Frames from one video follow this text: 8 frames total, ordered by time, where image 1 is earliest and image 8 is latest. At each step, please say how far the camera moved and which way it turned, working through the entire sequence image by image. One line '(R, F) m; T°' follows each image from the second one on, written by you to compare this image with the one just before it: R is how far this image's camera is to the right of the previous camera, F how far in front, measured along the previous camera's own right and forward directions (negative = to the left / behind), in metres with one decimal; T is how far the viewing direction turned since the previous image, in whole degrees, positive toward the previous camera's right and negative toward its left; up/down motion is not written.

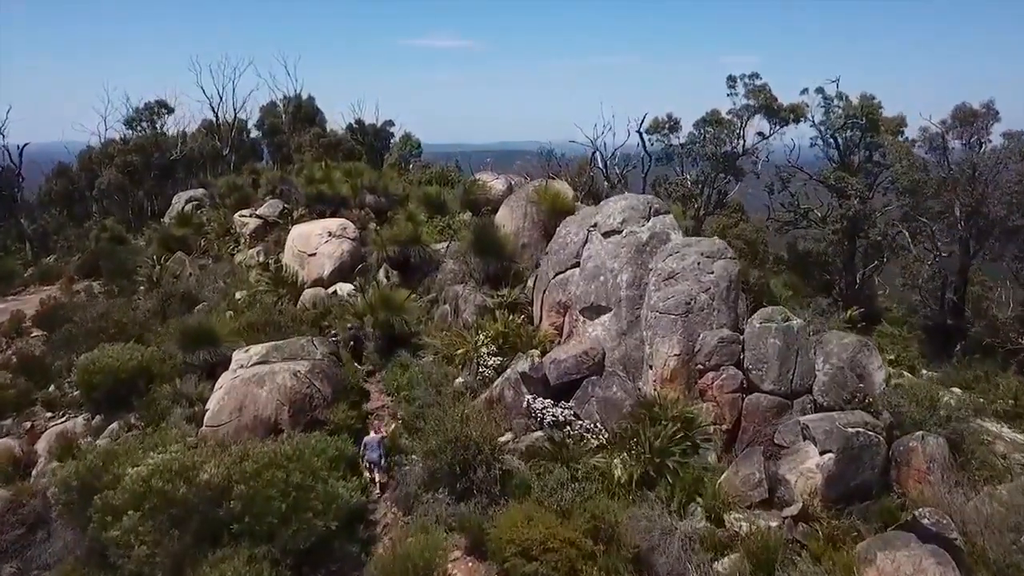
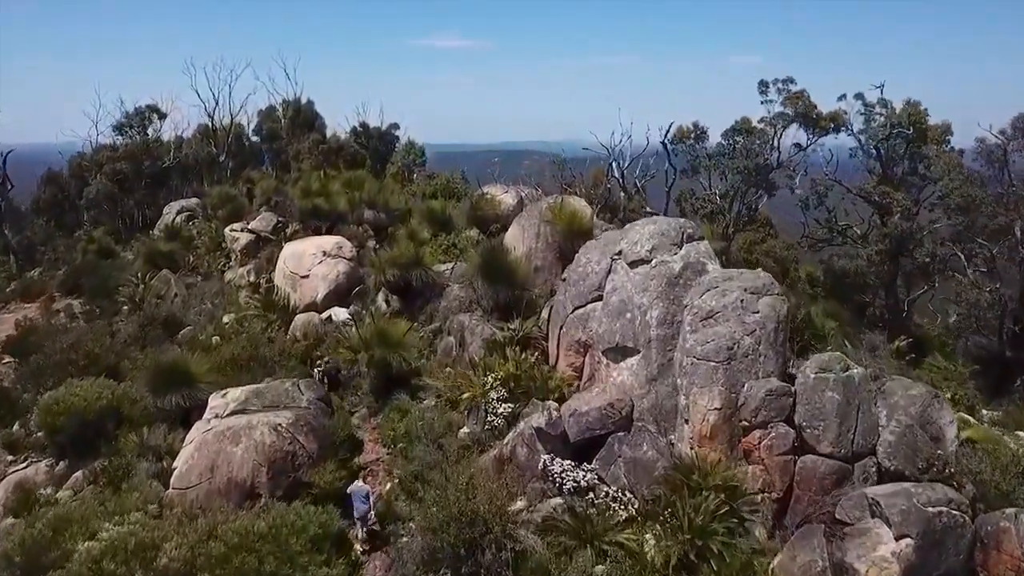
(-0.1, +1.4) m; 0°
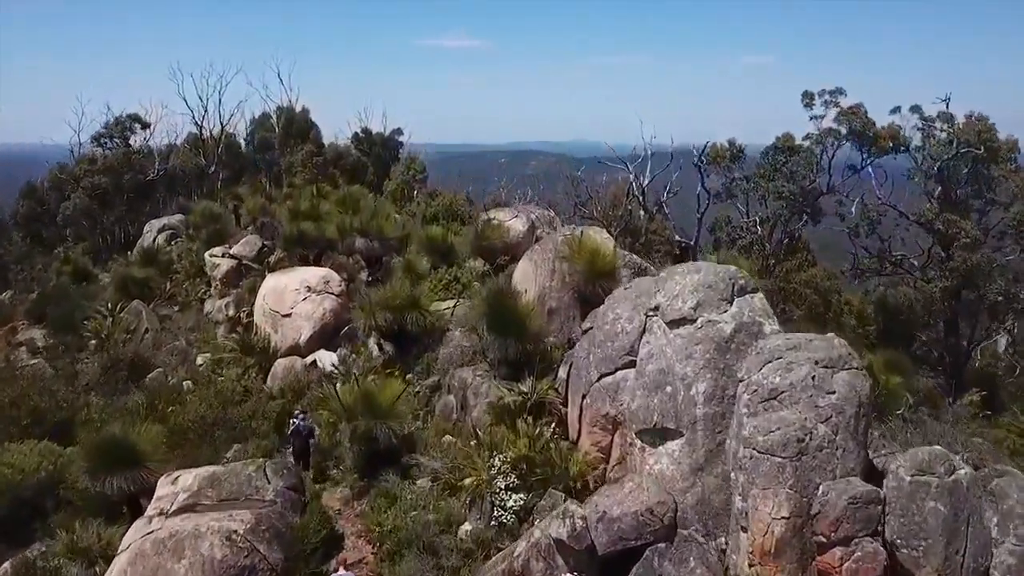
(-0.1, +1.8) m; 0°
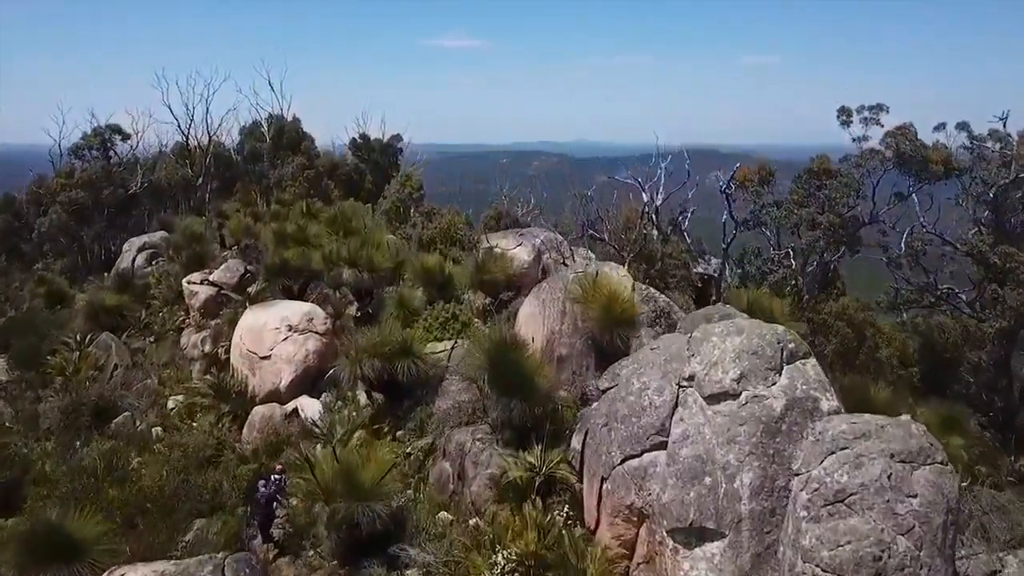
(0.0, +1.4) m; 0°
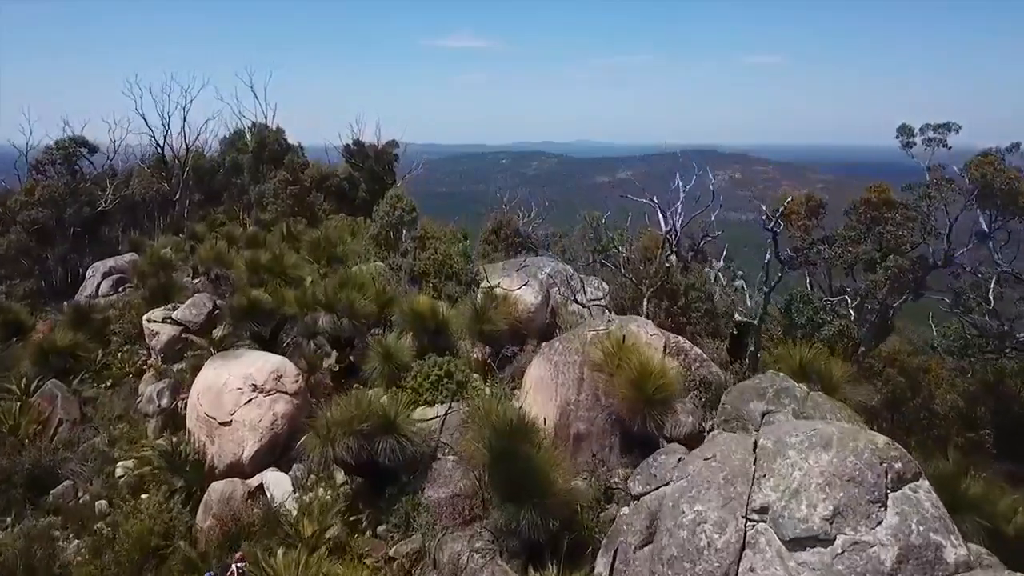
(-0.1, +1.8) m; 0°
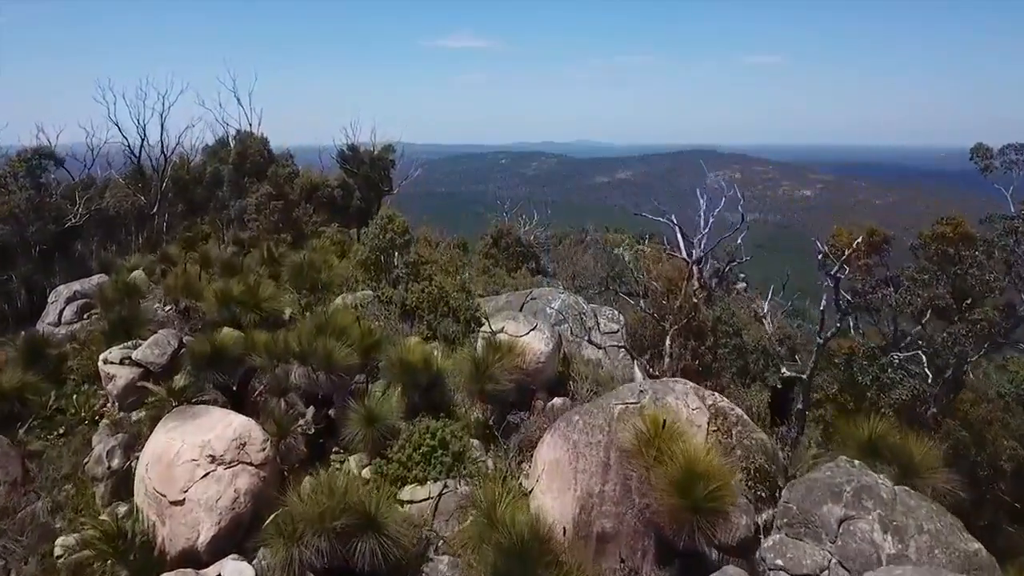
(-0.1, +1.6) m; 0°
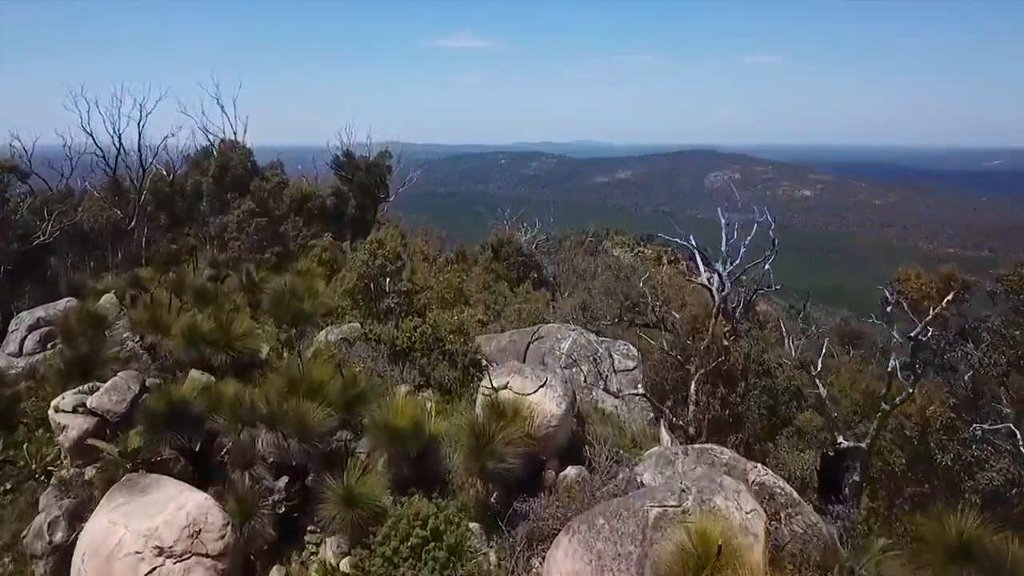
(-0.1, +1.4) m; 0°
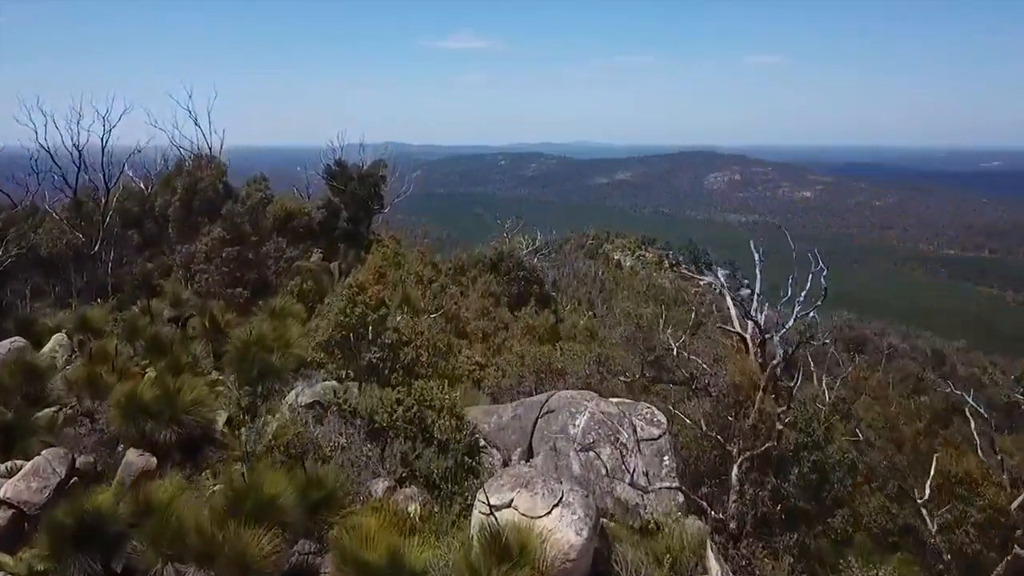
(0.0, +1.9) m; 0°
